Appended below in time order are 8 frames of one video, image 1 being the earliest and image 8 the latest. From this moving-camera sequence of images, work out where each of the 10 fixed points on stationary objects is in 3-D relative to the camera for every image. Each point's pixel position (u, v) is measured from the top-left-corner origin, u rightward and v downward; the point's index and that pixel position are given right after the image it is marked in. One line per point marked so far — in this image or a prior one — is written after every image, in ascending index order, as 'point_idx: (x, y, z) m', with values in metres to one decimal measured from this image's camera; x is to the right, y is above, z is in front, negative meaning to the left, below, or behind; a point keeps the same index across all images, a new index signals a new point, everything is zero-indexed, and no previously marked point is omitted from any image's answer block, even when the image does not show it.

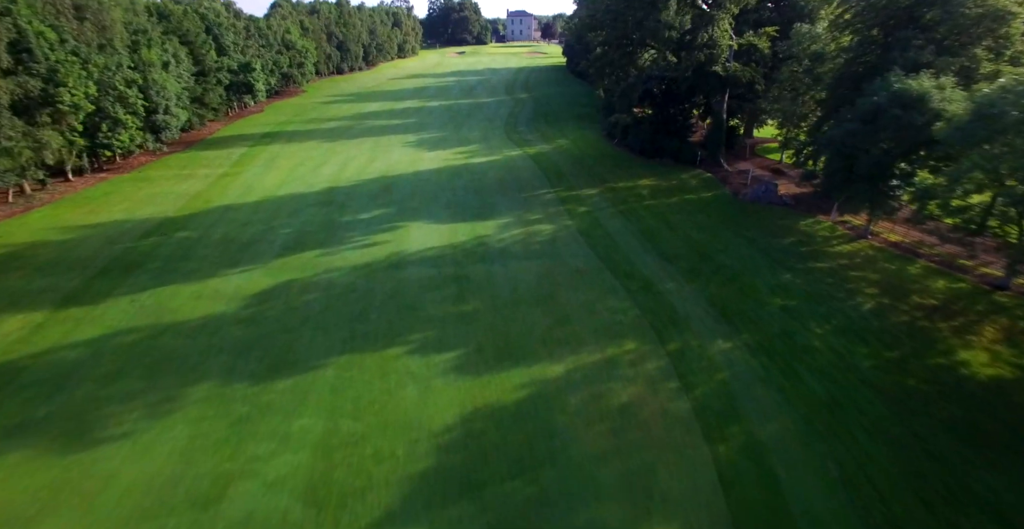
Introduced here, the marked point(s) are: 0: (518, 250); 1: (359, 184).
0: (+0.1, +0.3, +12.7) m
1: (-5.5, +2.8, +18.7) m
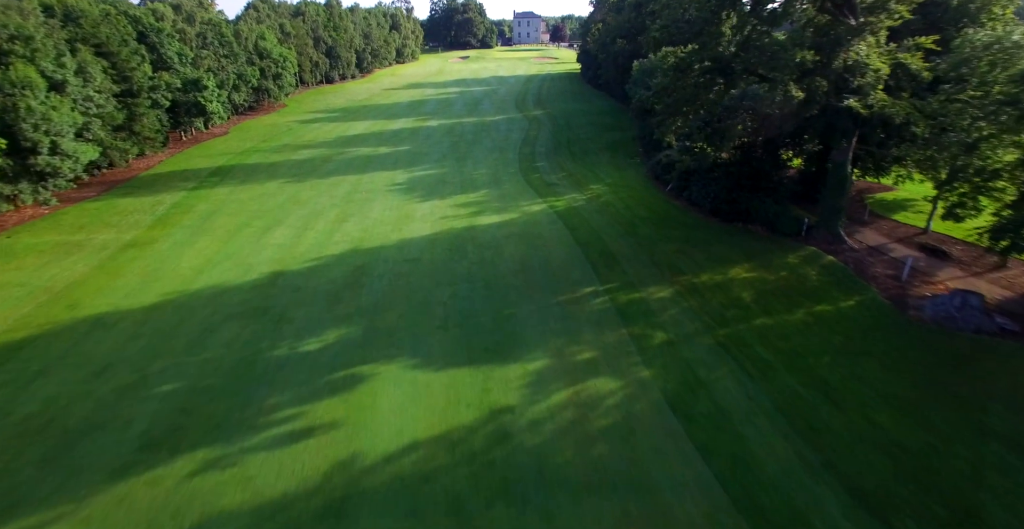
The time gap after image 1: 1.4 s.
0: (+0.7, -2.6, +6.8) m
1: (-4.9, -0.1, +12.9) m
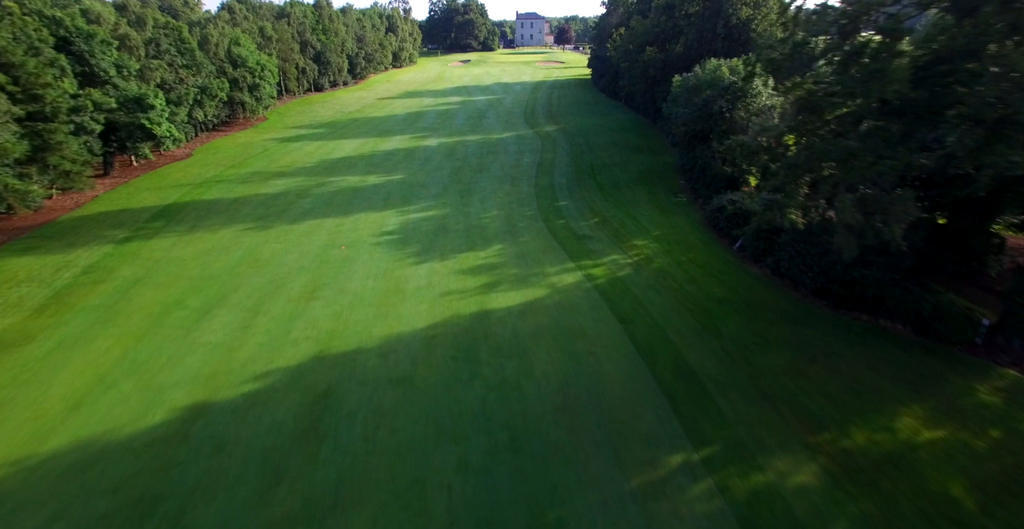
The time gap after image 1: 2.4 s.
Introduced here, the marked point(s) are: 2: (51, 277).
0: (+1.4, -4.8, +2.6) m
1: (-4.3, -2.3, +8.6) m
2: (-11.2, -0.3, +12.6) m
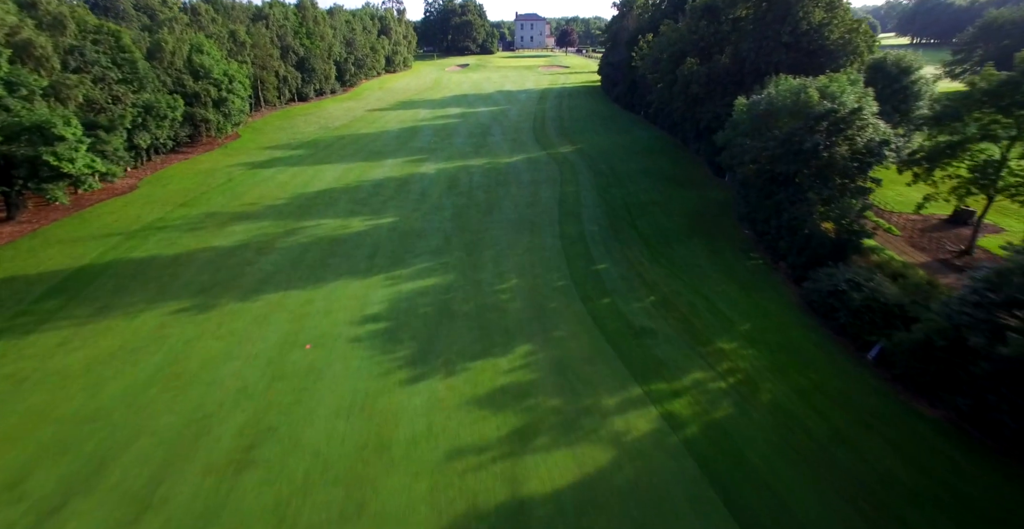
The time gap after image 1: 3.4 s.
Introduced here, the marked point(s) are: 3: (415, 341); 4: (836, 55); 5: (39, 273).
0: (+2.1, -7.0, -1.8) m
1: (-3.5, -4.5, +4.2) m
2: (-10.5, -2.6, +8.1) m
3: (-2.1, -1.6, +11.1) m
4: (+11.0, +7.1, +17.5) m
5: (-12.3, -0.2, +13.4) m
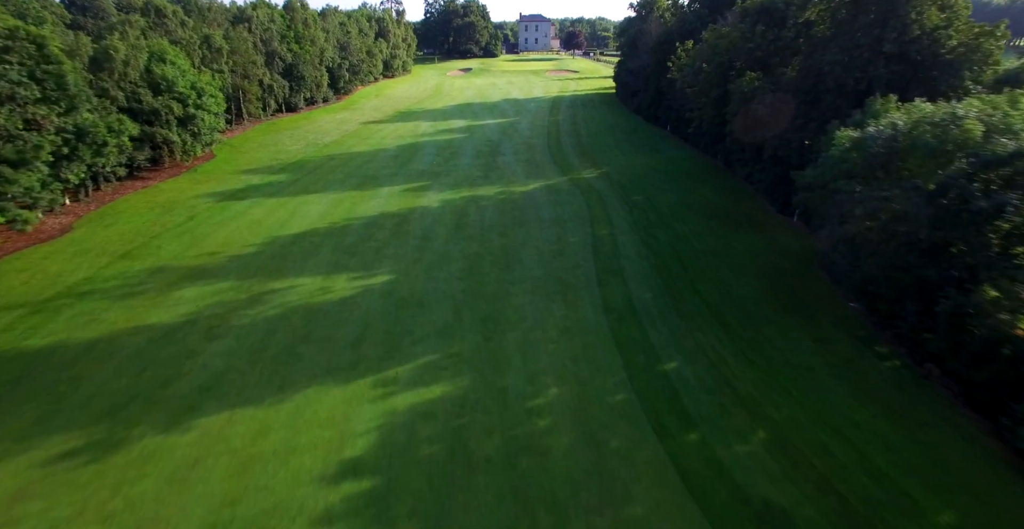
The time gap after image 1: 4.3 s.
0: (+2.9, -8.9, -5.8) m
1: (-2.8, -6.4, +0.2) m
2: (-9.8, -4.5, +4.1) m
3: (-1.4, -3.6, +7.1) m
4: (+11.7, +5.1, +13.6) m
5: (-11.6, -2.2, +9.5) m
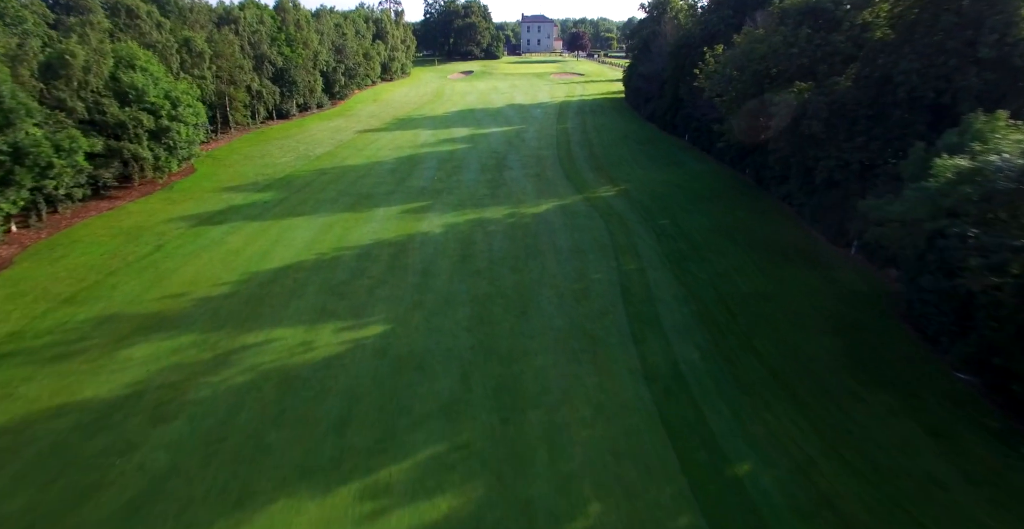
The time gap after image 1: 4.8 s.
0: (+3.3, -10.1, -8.1) m
1: (-2.4, -7.6, -2.1) m
2: (-9.4, -5.7, +1.8) m
3: (-0.9, -4.7, +4.8) m
4: (+12.1, +4.0, +11.3) m
5: (-11.2, -3.3, +7.1) m
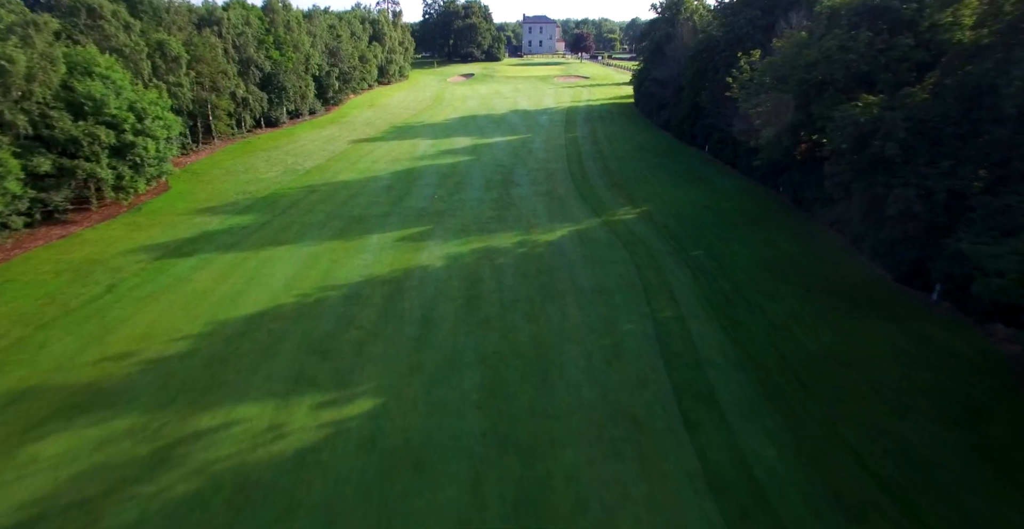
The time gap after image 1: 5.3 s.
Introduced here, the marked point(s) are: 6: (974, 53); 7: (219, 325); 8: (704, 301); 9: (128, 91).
0: (+3.7, -11.2, -10.5) m
1: (-1.9, -8.8, -4.6) m
2: (-8.9, -6.8, -0.7) m
3: (-0.5, -5.9, +2.4) m
4: (+12.5, +2.8, +8.9) m
5: (-10.8, -4.5, +4.7) m
6: (+10.7, +4.9, +11.9) m
7: (-7.1, -1.4, +12.5) m
8: (+5.1, -0.9, +13.6) m
9: (-13.8, +6.3, +18.5) m
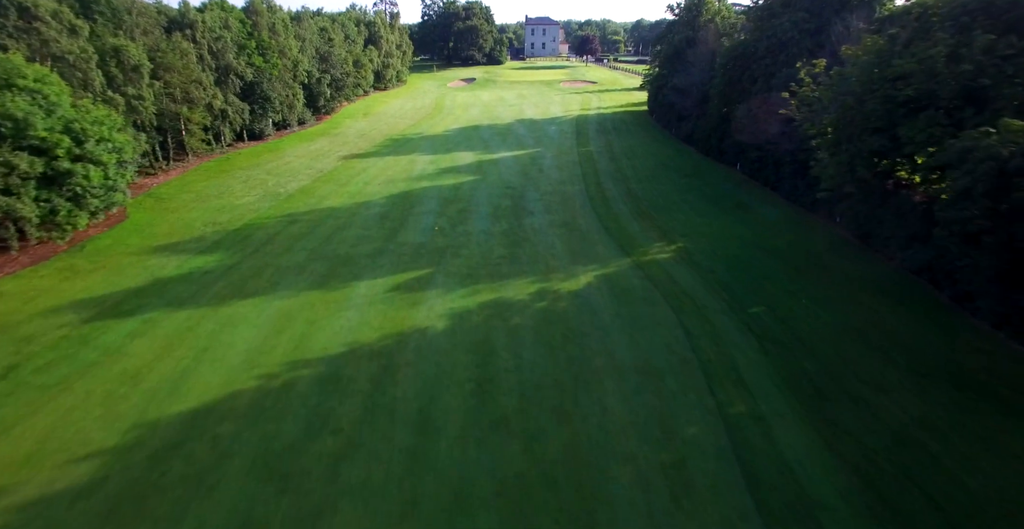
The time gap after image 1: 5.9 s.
0: (+4.3, -12.8, -13.7) m
1: (-1.4, -10.3, -7.7) m
2: (-8.4, -8.4, -3.8) m
3: (0.0, -7.5, -0.8) m
4: (+13.0, +1.2, +5.7) m
5: (-10.3, -6.1, +1.5) m
6: (+11.2, +3.3, +8.8) m
7: (-6.6, -3.0, +9.3) m
8: (+5.6, -2.5, +10.5) m
9: (-13.3, +4.7, +15.4) m
